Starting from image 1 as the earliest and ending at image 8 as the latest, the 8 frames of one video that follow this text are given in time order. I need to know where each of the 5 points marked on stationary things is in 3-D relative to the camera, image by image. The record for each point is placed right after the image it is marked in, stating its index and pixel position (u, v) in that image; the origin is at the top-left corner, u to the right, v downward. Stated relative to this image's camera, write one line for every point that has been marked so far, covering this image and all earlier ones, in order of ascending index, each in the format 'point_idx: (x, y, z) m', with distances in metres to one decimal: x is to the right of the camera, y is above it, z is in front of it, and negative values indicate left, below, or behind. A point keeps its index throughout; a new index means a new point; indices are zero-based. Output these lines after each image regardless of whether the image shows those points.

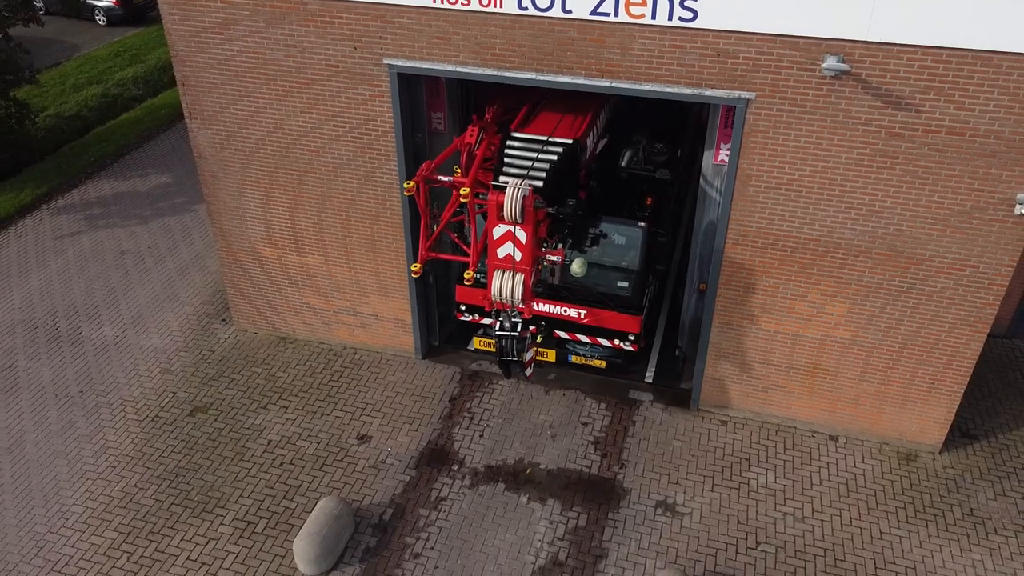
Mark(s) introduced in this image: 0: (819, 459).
0: (+2.1, -1.2, +9.0) m
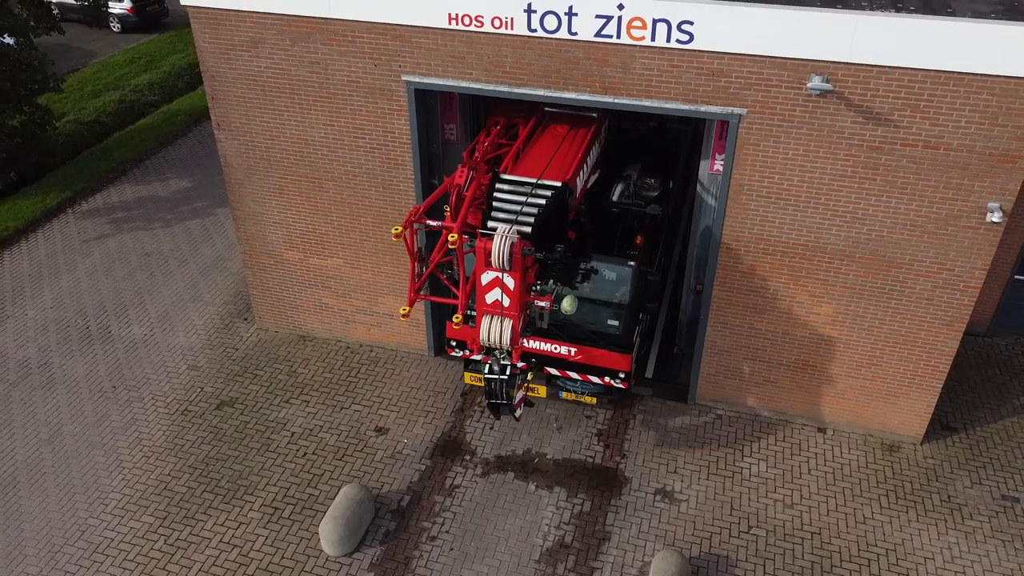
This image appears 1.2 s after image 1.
0: (+2.2, -1.2, +9.6) m
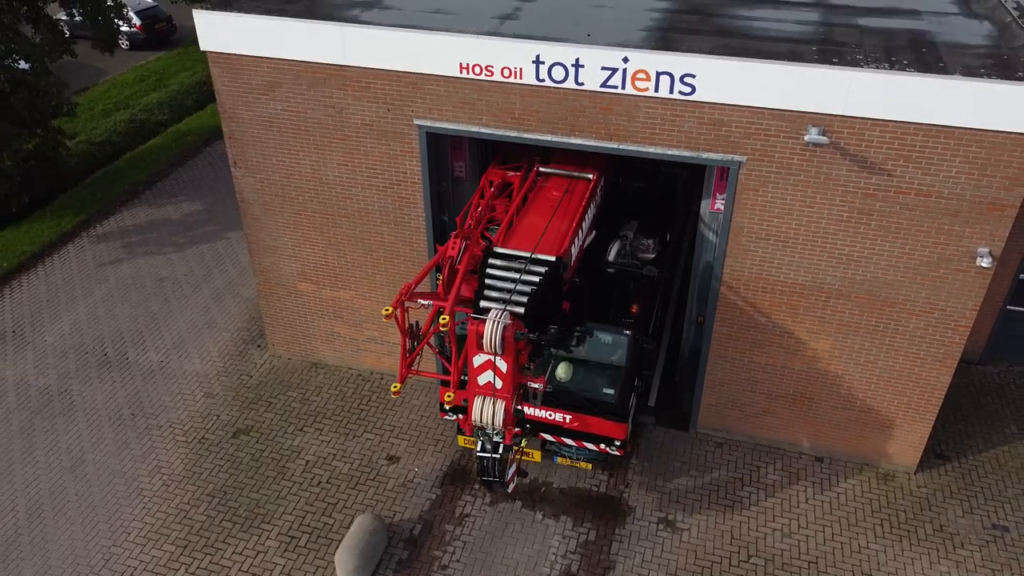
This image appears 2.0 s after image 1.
0: (+2.3, -1.5, +10.0) m
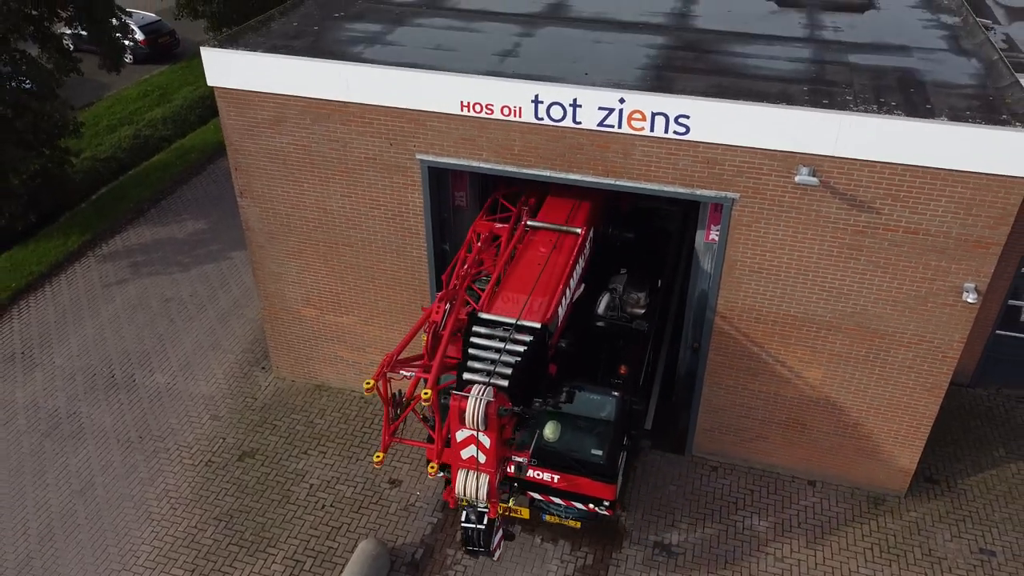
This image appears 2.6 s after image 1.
0: (+2.3, -1.7, +10.2) m
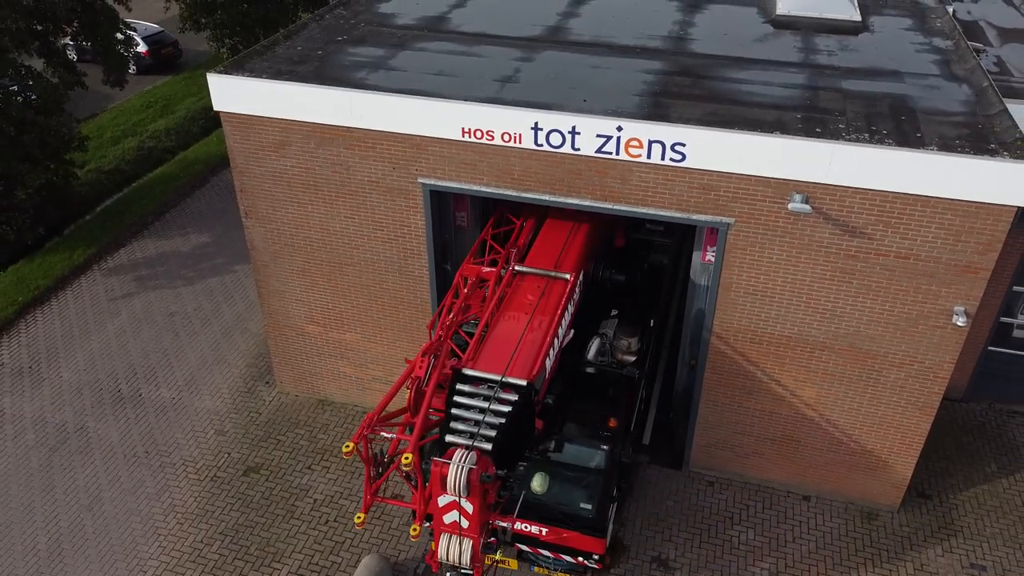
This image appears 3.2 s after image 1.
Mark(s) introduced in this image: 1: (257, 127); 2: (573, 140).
0: (+2.3, -1.9, +10.4) m
1: (-2.0, +1.2, +10.0) m
2: (+0.4, +1.0, +8.9) m
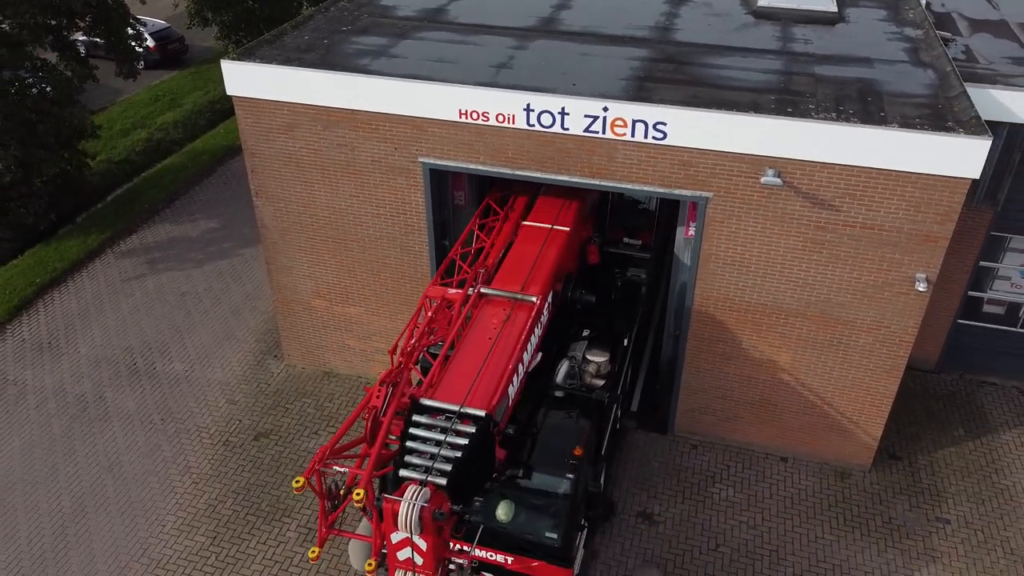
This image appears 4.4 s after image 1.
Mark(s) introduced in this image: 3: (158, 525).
0: (+2.2, -1.6, +11.1) m
1: (-2.0, +1.5, +10.7) m
2: (+0.4, +1.2, +9.6) m
3: (-2.9, -1.9, +10.6) m
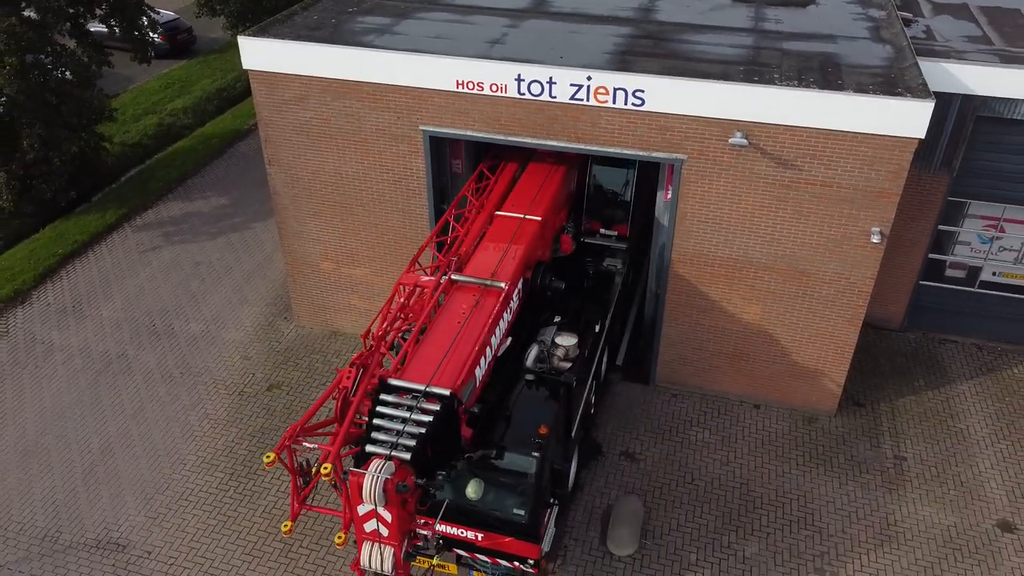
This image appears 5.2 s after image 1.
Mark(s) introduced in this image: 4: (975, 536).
0: (+2.2, -1.3, +12.0) m
1: (-2.1, +1.8, +11.6) m
2: (+0.3, +1.6, +10.5) m
3: (-3.0, -1.6, +11.5) m
4: (+3.7, -2.0, +10.3) m
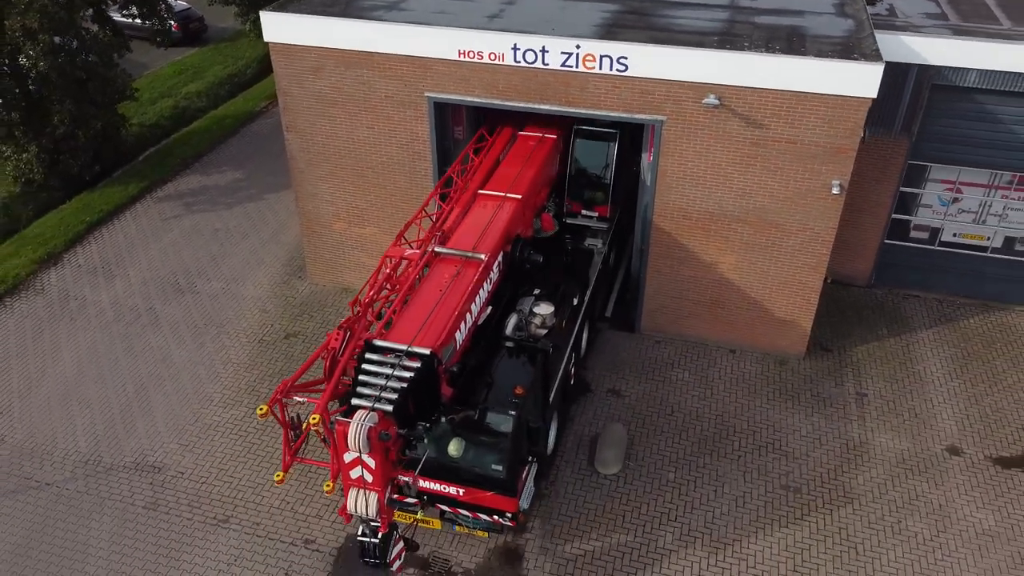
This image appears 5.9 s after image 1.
0: (+2.1, -0.8, +13.2) m
1: (-2.1, +2.3, +12.8) m
2: (+0.3, +2.1, +11.7) m
3: (-3.0, -1.1, +12.7) m
4: (+3.7, -1.5, +11.5) m
